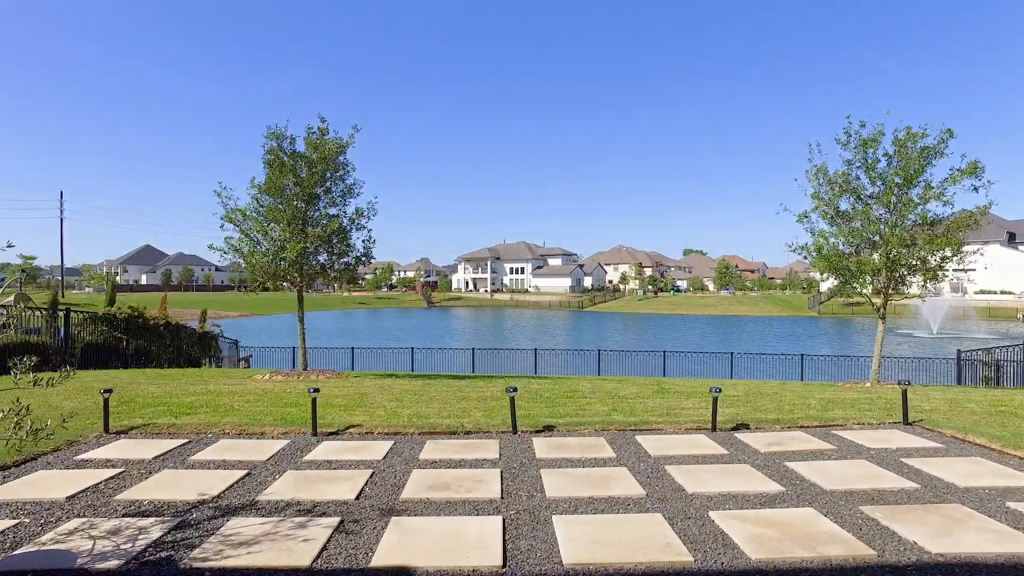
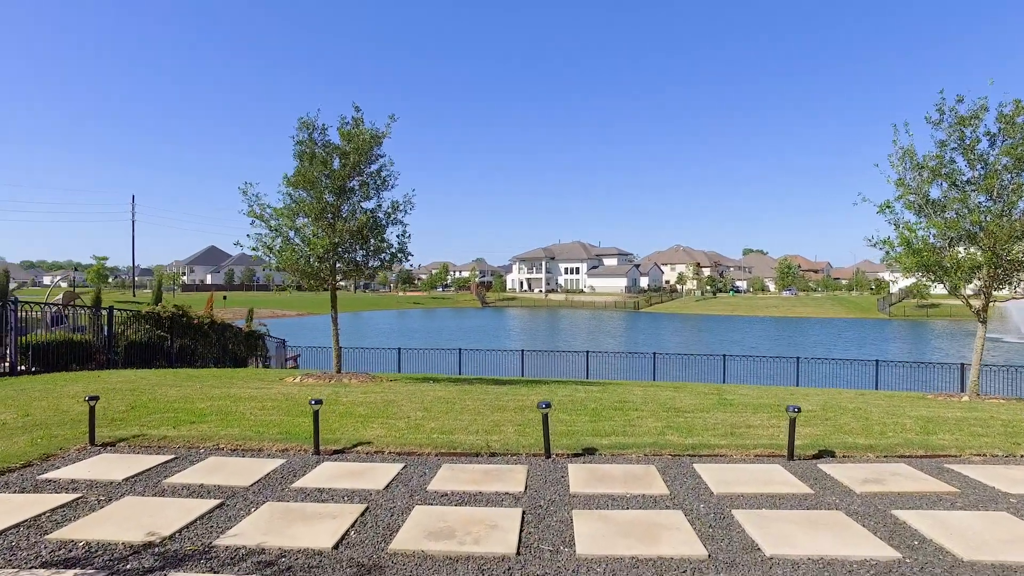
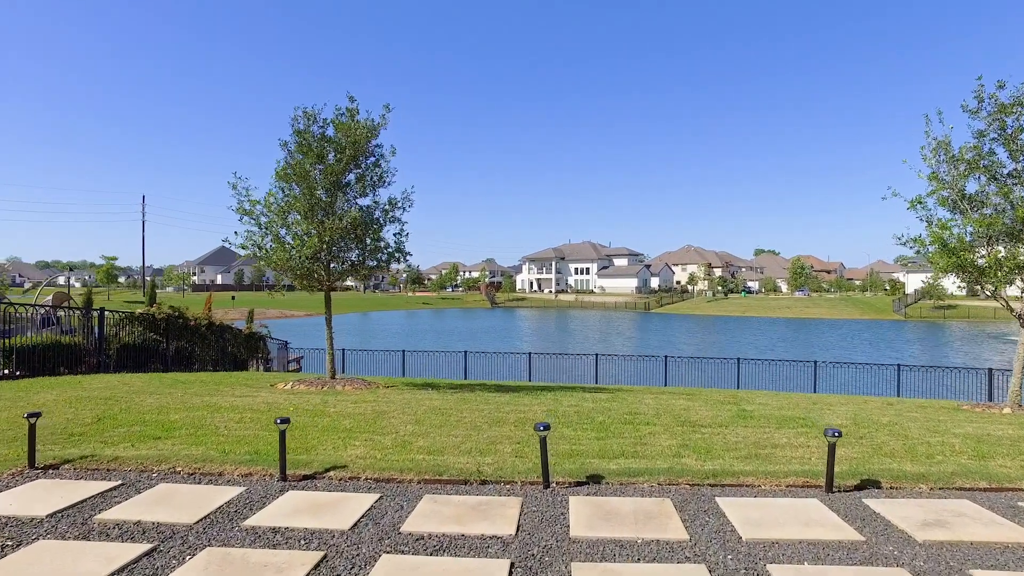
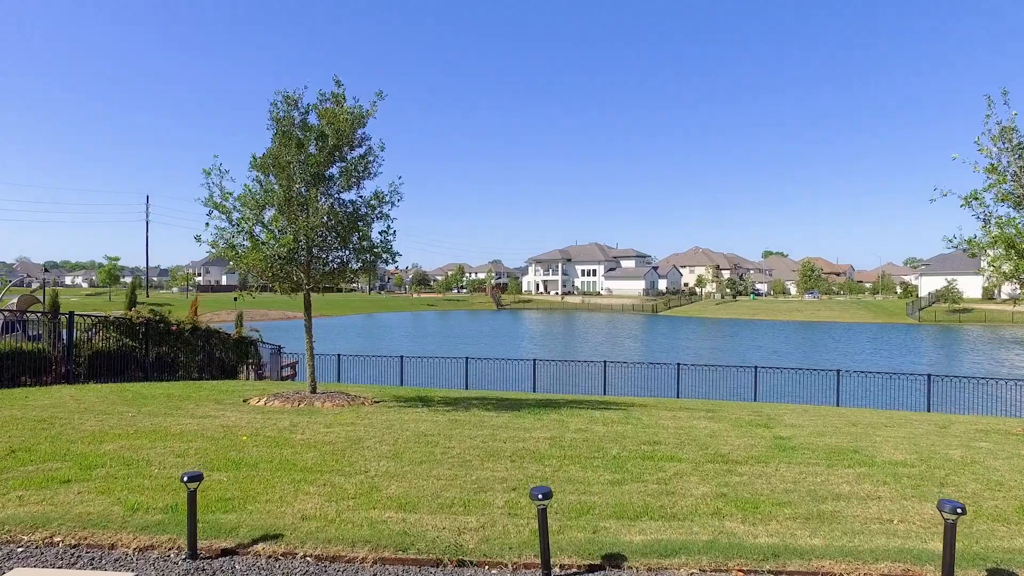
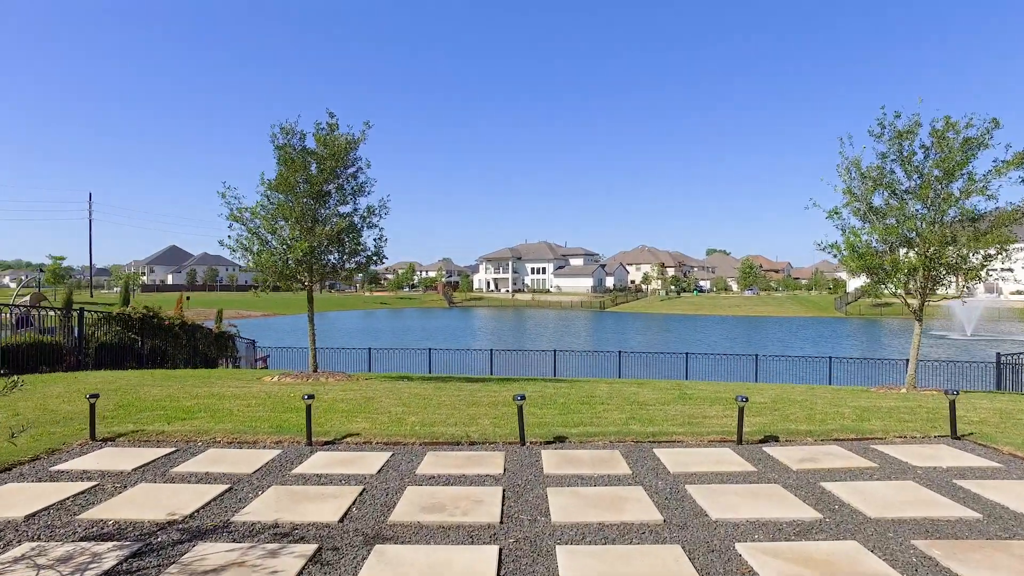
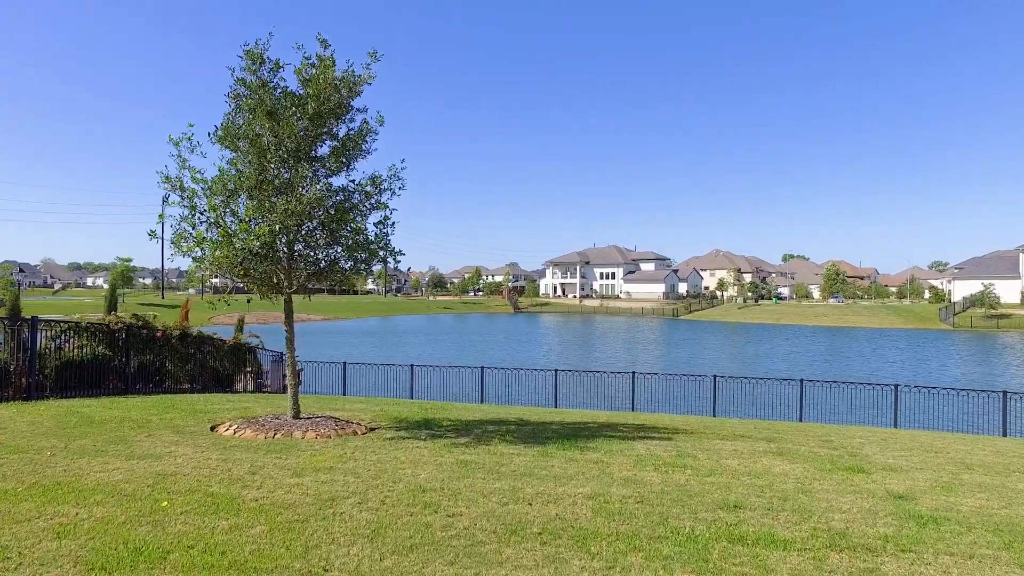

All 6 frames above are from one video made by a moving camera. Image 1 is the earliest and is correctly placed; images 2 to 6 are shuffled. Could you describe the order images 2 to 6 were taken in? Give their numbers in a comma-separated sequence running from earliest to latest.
5, 2, 3, 4, 6
